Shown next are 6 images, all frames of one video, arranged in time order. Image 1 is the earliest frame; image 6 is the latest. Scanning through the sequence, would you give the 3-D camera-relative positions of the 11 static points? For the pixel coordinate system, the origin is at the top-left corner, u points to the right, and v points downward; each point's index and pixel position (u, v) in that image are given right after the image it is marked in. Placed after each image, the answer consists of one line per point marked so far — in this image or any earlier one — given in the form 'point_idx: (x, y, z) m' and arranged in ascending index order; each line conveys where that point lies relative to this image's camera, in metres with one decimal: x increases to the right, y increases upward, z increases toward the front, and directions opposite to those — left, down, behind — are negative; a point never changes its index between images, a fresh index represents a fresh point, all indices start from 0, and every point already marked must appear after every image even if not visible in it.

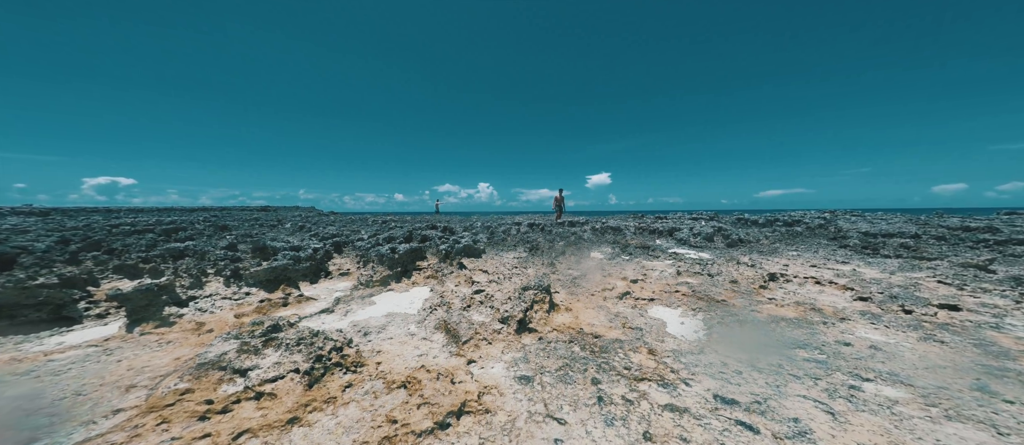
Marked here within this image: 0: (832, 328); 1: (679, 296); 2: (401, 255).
0: (+7.6, -2.5, +6.9) m
1: (+5.2, -2.3, +9.0) m
2: (-4.2, -1.2, +10.5) m
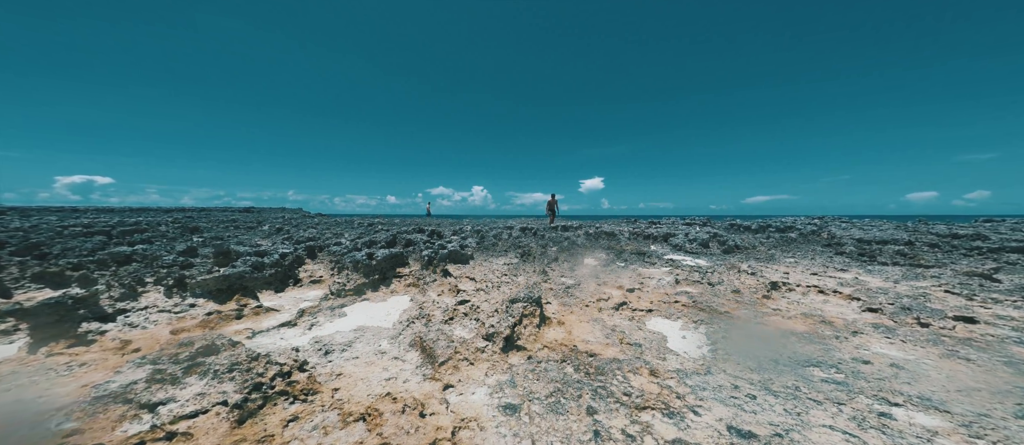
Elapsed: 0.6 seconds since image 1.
0: (+7.3, -2.6, +6.3) m
1: (+4.8, -2.5, +8.4) m
2: (-4.6, -1.3, +9.7) m
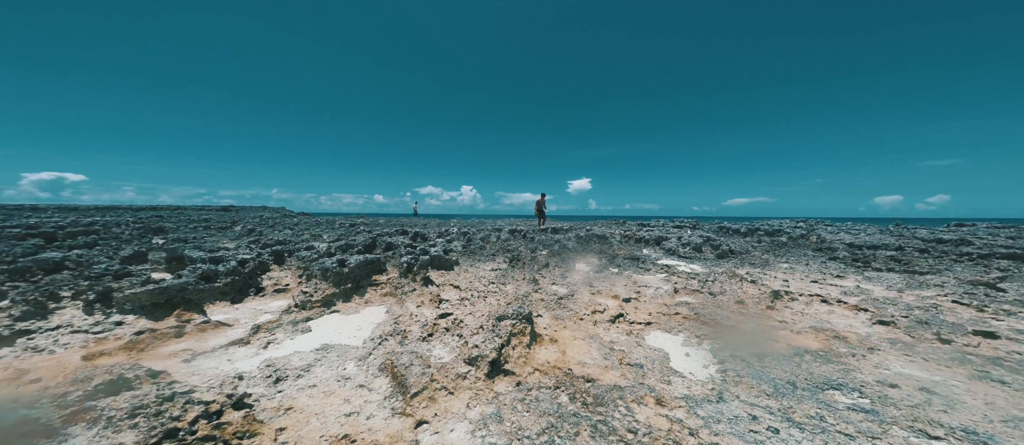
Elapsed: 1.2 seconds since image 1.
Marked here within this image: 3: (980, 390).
0: (+7.0, -2.8, +5.8) m
1: (+4.5, -2.6, +7.8) m
2: (-4.9, -1.4, +8.8) m
3: (+7.8, -2.8, +4.8) m
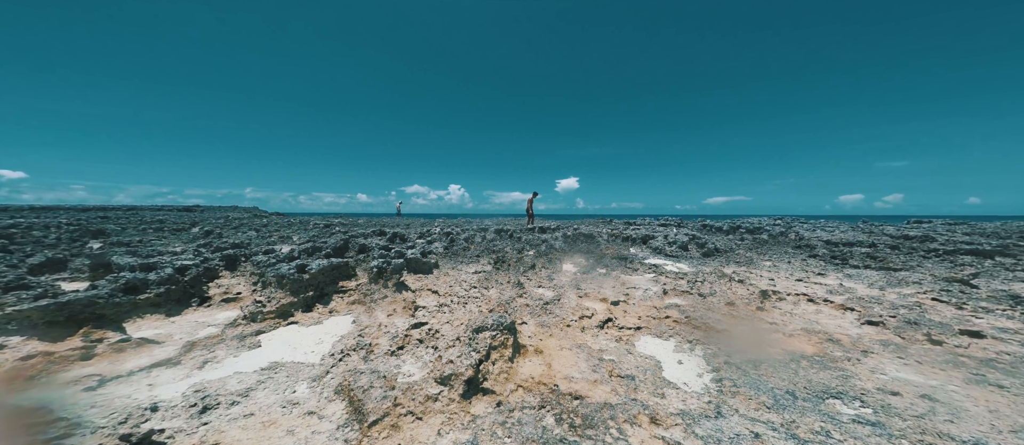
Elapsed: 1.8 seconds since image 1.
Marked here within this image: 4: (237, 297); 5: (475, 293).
0: (+6.7, -2.8, +5.5) m
1: (+4.0, -2.6, +7.4) m
2: (-5.4, -1.4, +7.9) m
3: (+7.5, -2.8, +4.6) m
4: (-7.2, -1.9, +7.5) m
5: (-1.1, -2.1, +8.6) m
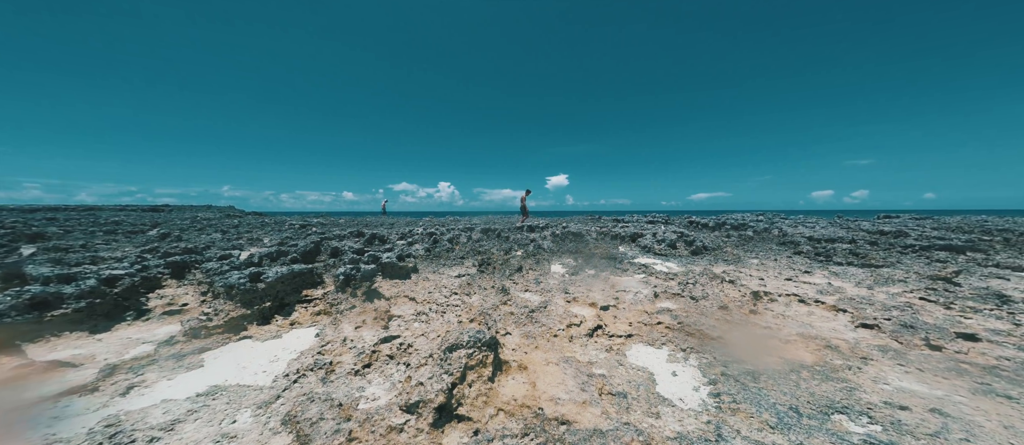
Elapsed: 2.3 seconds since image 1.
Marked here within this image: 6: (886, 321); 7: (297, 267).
0: (+6.3, -2.8, +5.2) m
1: (+3.6, -2.6, +7.0) m
2: (-5.9, -1.5, +7.1) m
3: (+7.2, -2.8, +4.4) m
4: (-7.6, -2.0, +6.6) m
5: (-1.6, -2.1, +8.0) m
6: (+8.7, -2.3, +6.8) m
7: (-5.9, -1.2, +7.9) m
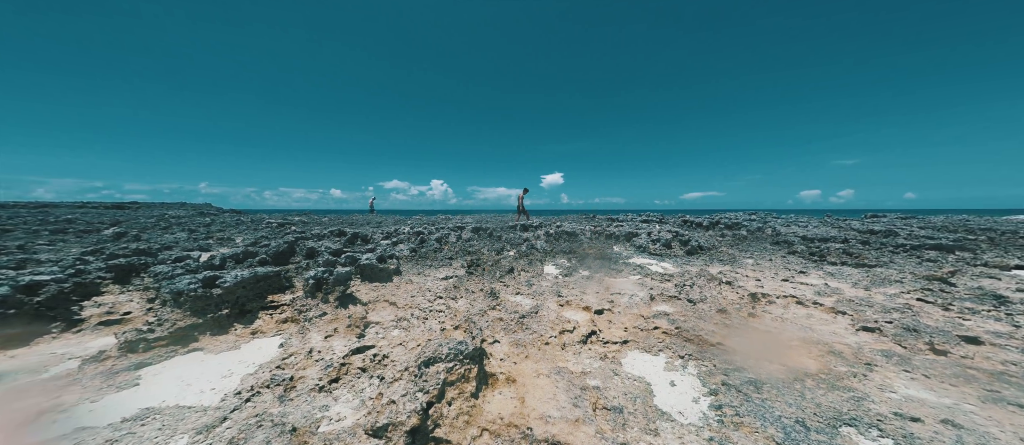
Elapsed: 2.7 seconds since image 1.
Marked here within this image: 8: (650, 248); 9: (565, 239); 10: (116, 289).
0: (+6.1, -2.8, +5.0) m
1: (+3.4, -2.6, +6.7) m
2: (-6.1, -1.5, +6.6) m
3: (+7.0, -2.8, +4.1) m
4: (-7.8, -2.0, +6.1) m
5: (-1.8, -2.1, +7.5) m
6: (+8.5, -2.3, +6.5) m
7: (-6.2, -1.2, +7.4) m
8: (+6.8, -1.3, +14.3) m
9: (+2.7, -0.9, +14.7) m
10: (-9.1, -1.6, +7.1) m
